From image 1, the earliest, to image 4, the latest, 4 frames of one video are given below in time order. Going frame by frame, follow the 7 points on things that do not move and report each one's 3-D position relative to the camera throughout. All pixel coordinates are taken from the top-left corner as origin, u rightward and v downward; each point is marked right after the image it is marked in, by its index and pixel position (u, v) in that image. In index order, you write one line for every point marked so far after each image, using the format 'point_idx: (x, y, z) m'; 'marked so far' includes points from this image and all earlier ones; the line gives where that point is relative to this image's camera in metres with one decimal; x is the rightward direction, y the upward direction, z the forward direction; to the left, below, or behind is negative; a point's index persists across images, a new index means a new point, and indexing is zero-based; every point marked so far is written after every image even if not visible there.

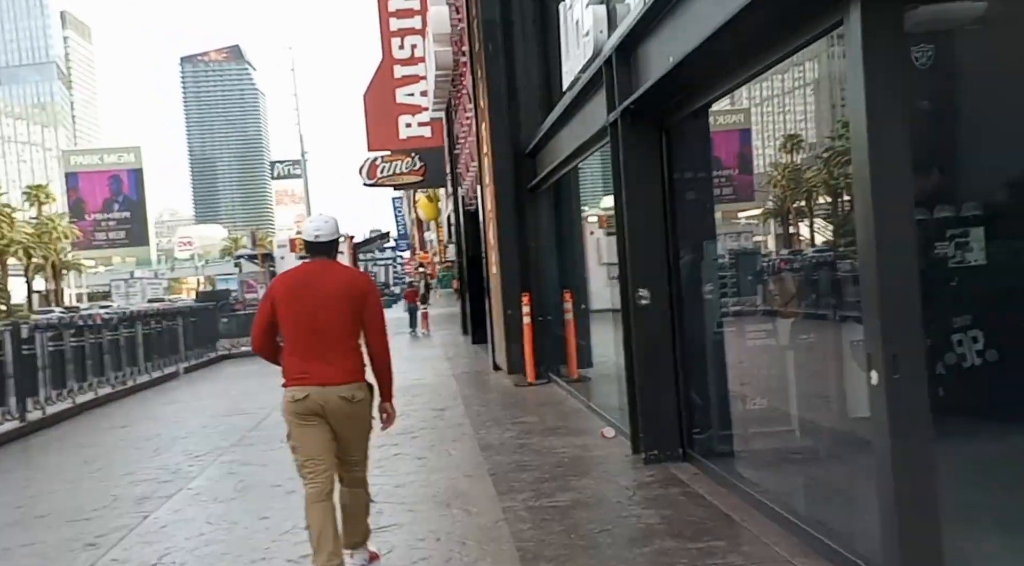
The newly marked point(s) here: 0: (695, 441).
0: (+1.5, -1.3, +7.5) m
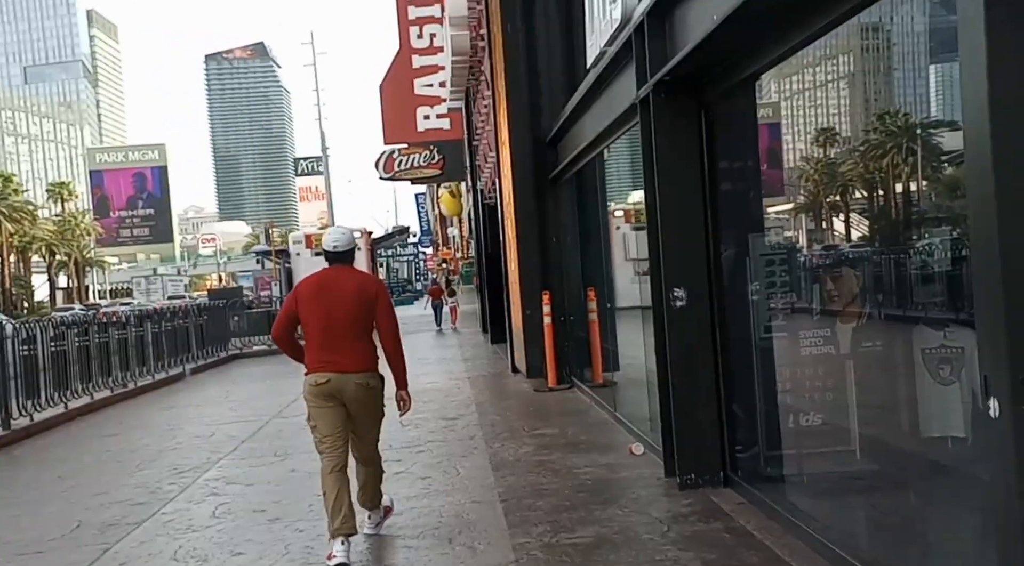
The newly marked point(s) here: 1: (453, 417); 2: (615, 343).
0: (+1.6, -1.3, +6.6) m
1: (-0.7, -1.5, +10.5) m
2: (+1.2, -0.7, +10.5) m
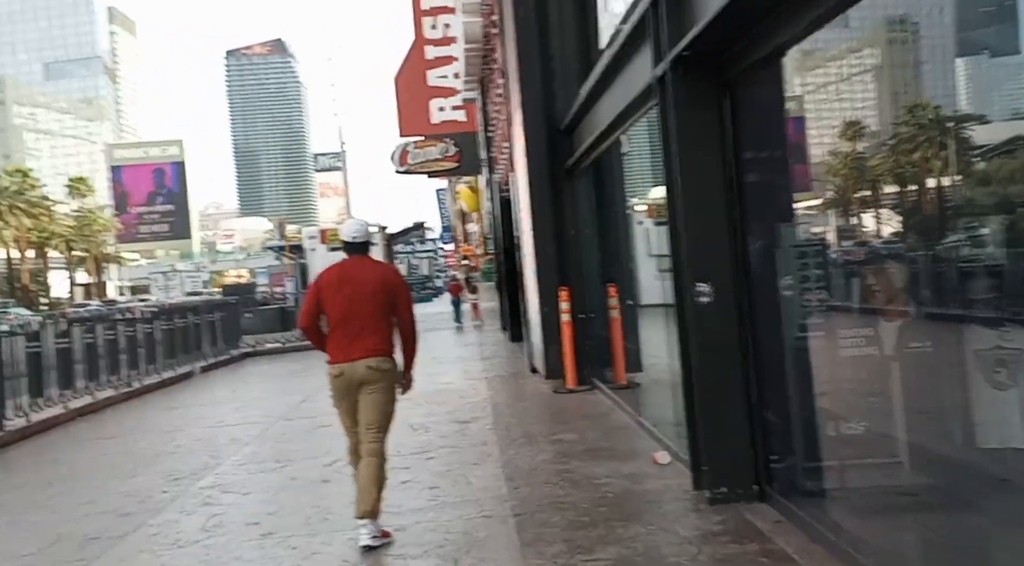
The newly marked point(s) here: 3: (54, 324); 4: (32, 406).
0: (+1.7, -1.2, +6.0) m
1: (-0.5, -1.5, +10.0) m
2: (+1.3, -0.6, +10.0) m
3: (-6.5, -0.6, +13.6) m
4: (-6.4, -1.6, +12.4) m
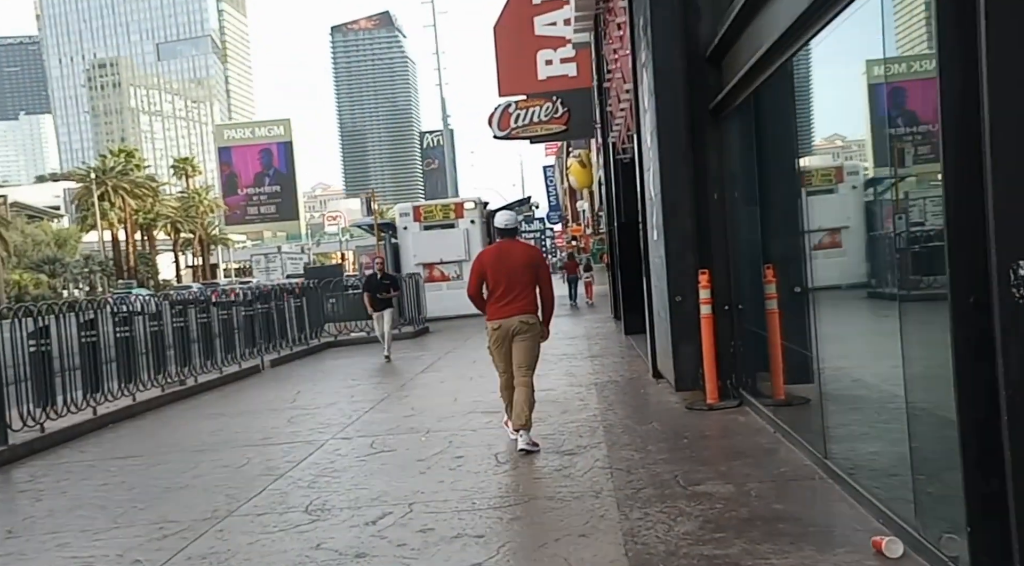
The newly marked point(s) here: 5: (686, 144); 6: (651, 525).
0: (+2.2, -1.2, +3.2) m
1: (+0.5, -1.3, +7.4) m
2: (+2.3, -0.5, +7.1) m
3: (-5.1, -0.4, +11.6) m
4: (-5.1, -1.4, +10.5) m
5: (+1.7, +1.3, +9.0) m
6: (+0.8, -1.3, +5.2) m
